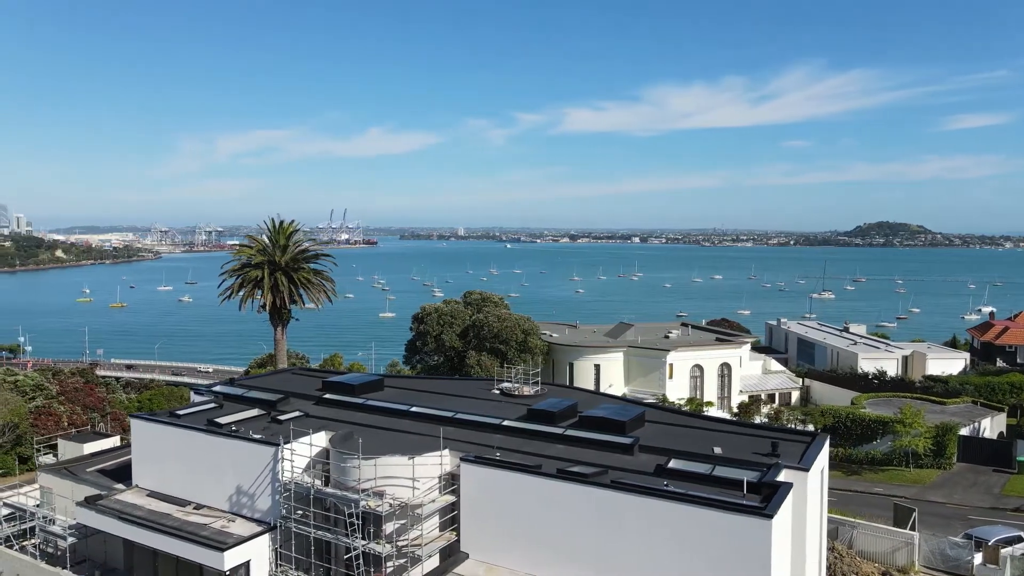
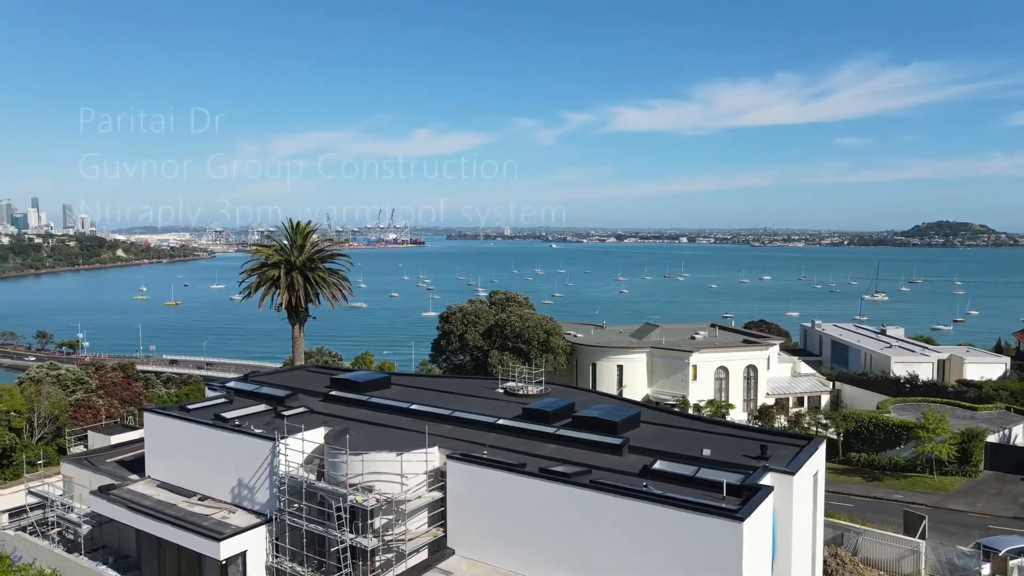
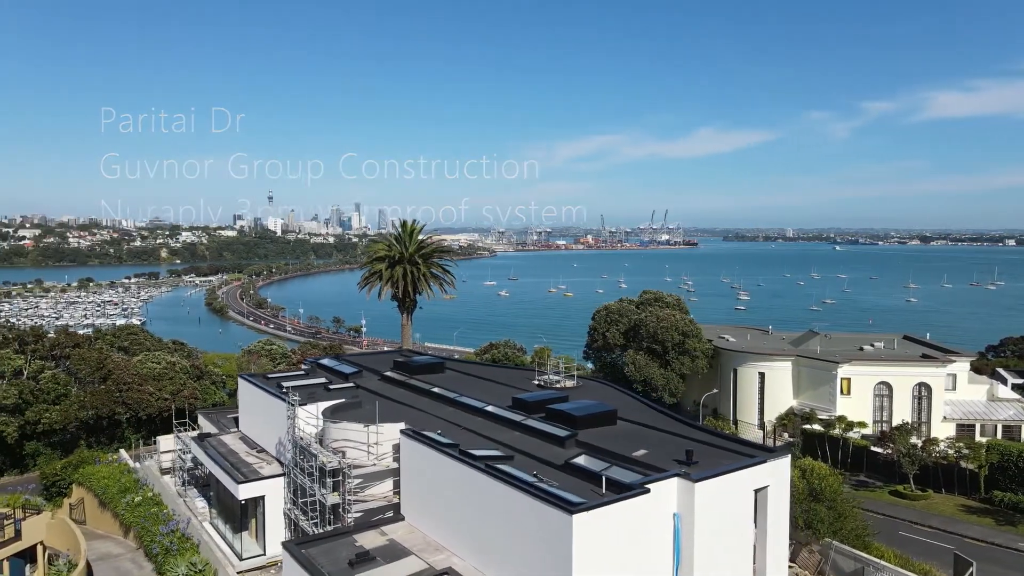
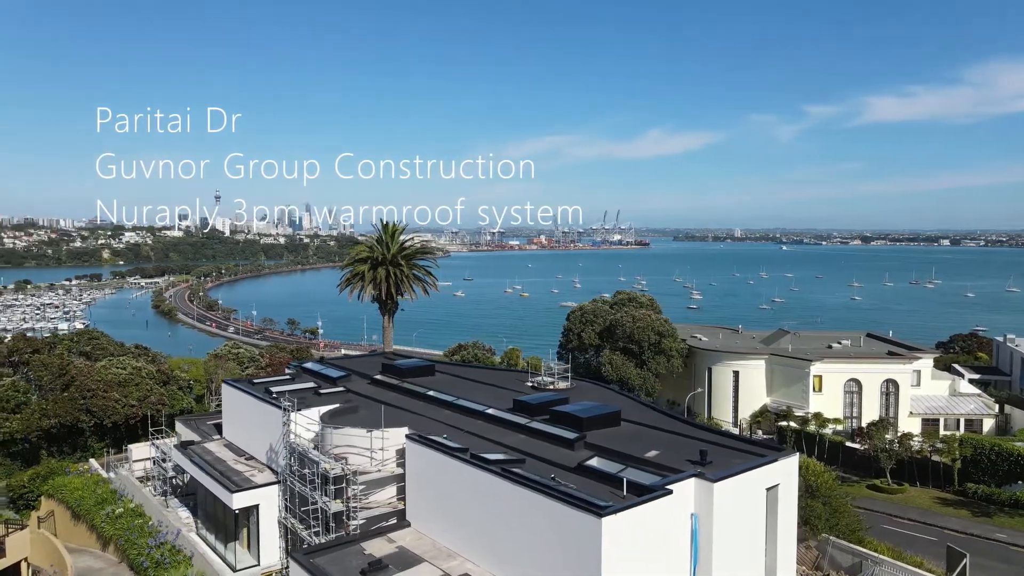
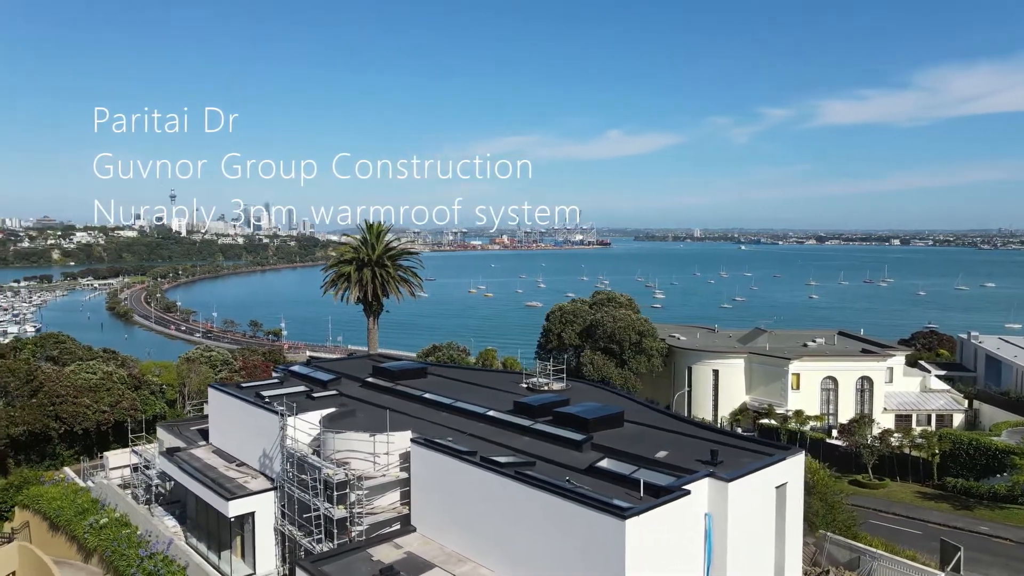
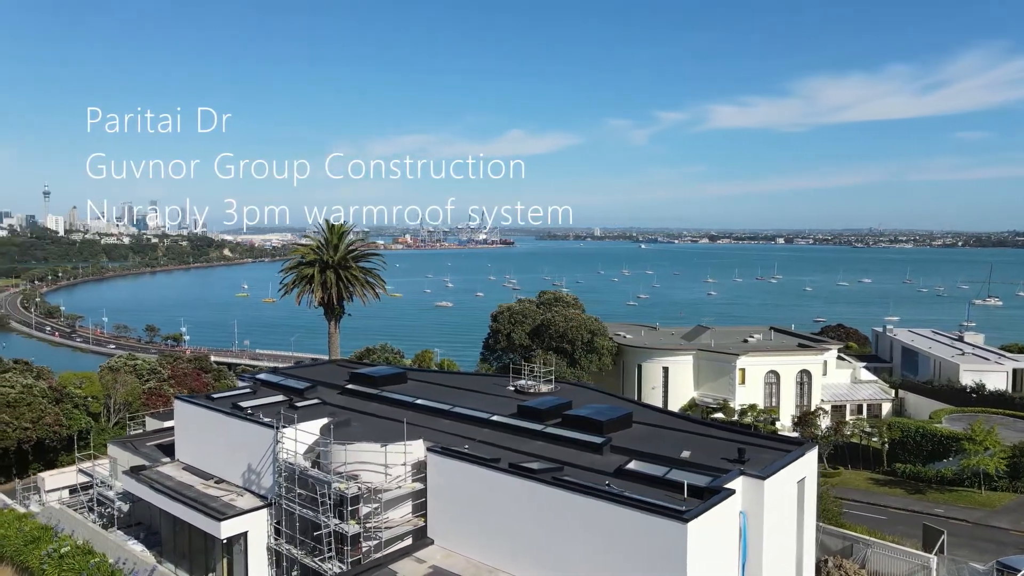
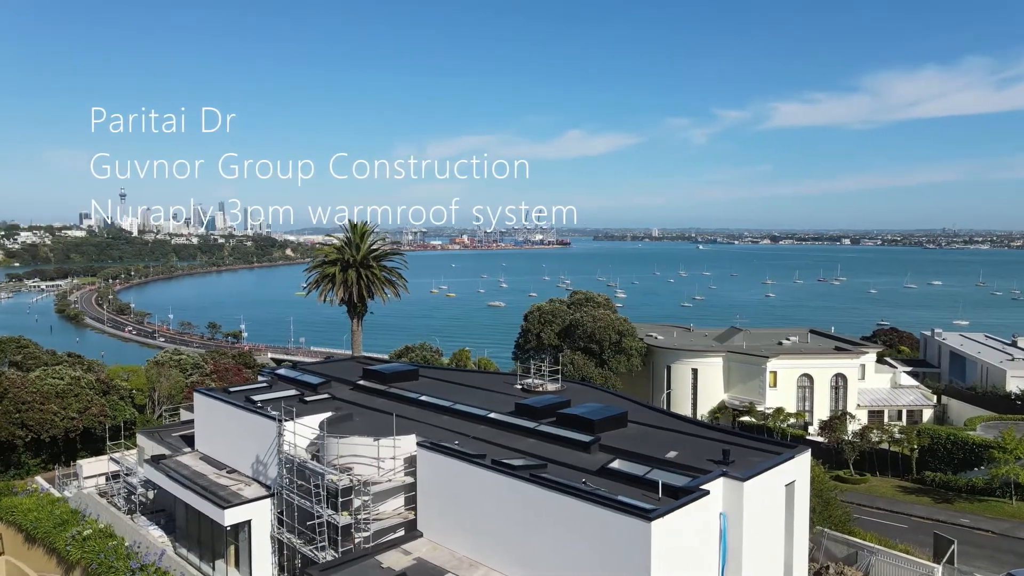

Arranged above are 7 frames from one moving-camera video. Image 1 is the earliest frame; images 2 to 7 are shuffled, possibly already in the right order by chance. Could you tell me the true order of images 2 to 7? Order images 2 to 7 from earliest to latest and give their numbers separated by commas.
2, 6, 7, 5, 4, 3
